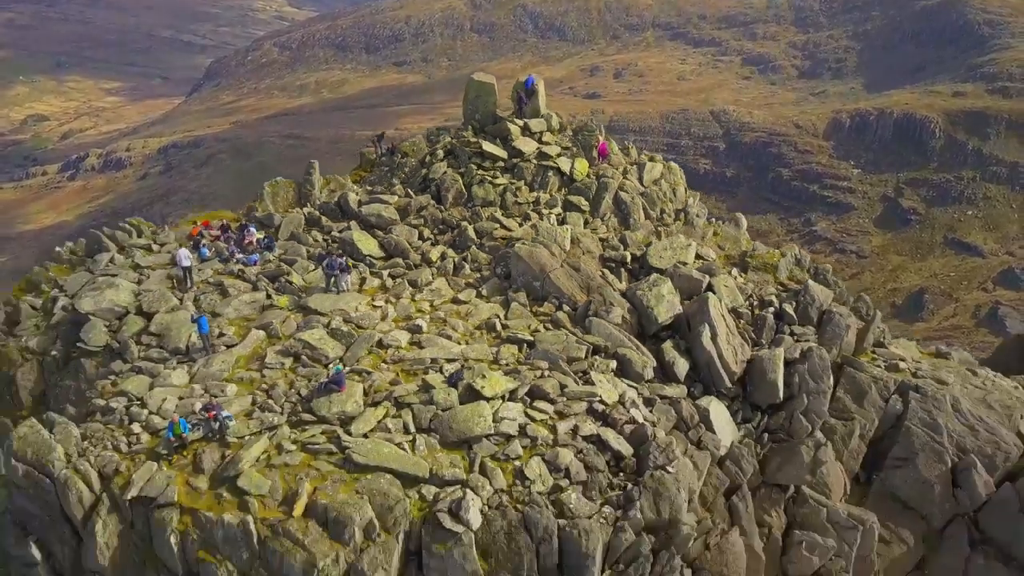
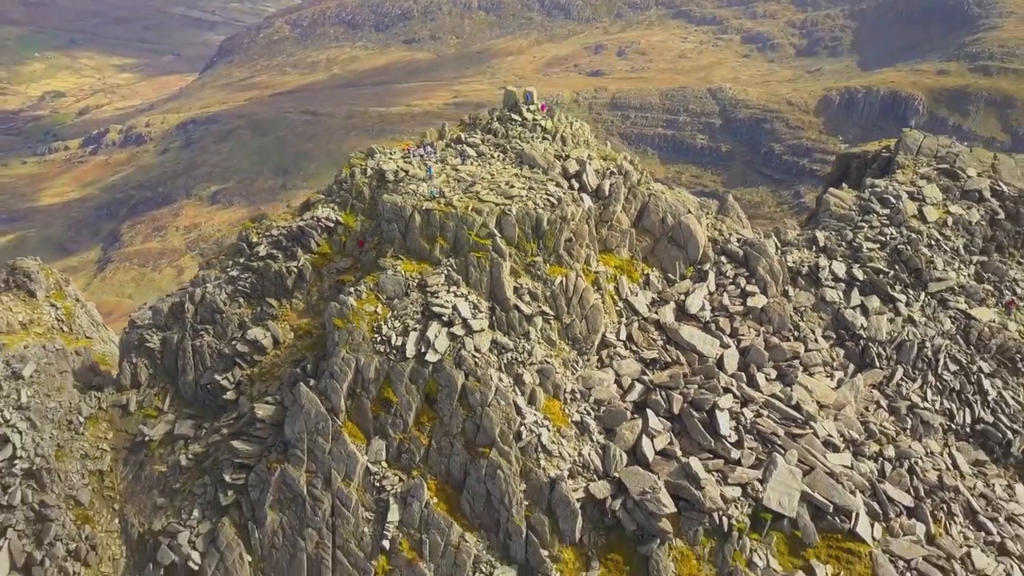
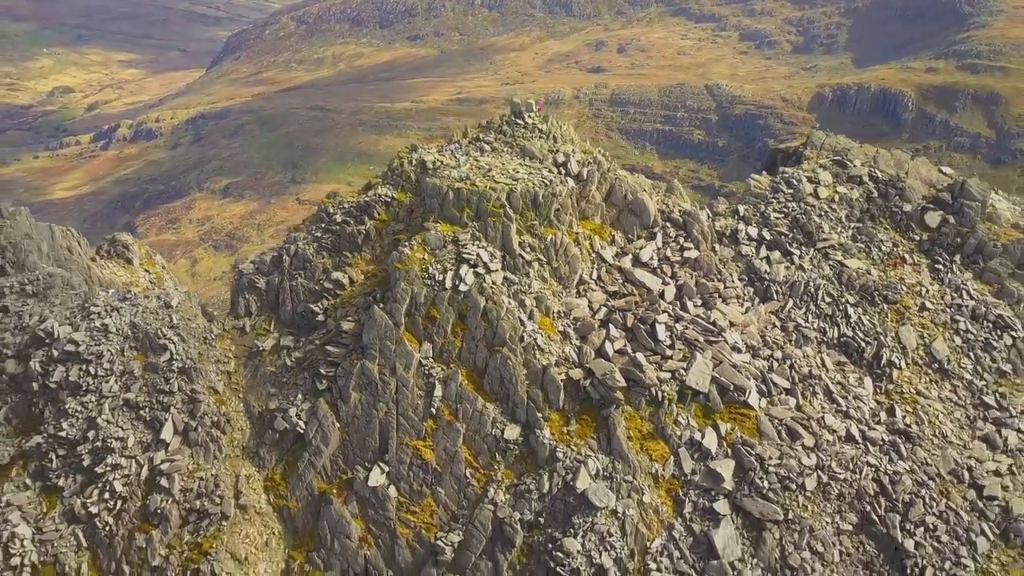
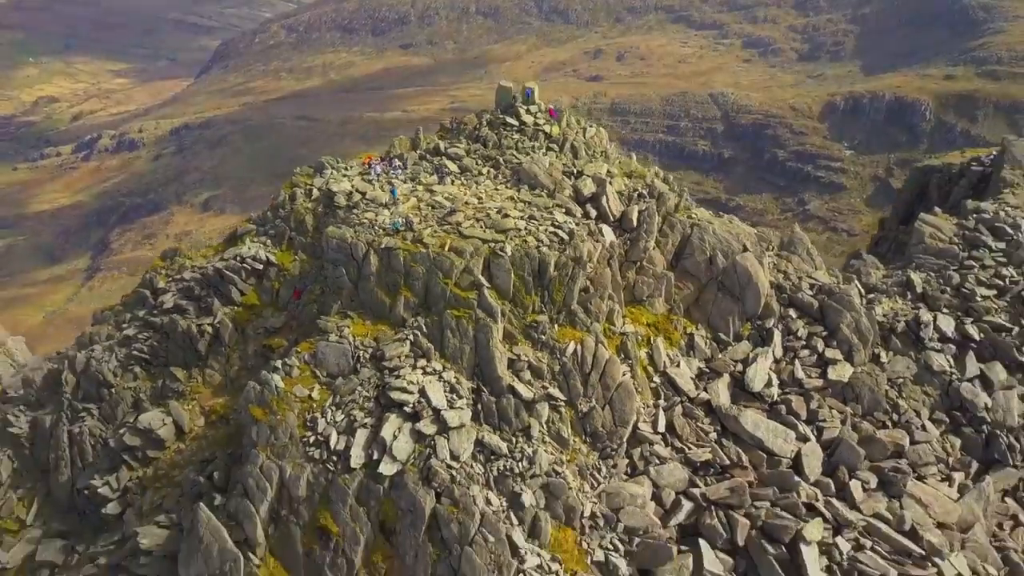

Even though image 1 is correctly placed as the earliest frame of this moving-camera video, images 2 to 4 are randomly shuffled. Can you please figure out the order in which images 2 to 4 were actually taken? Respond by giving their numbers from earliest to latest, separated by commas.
4, 2, 3
